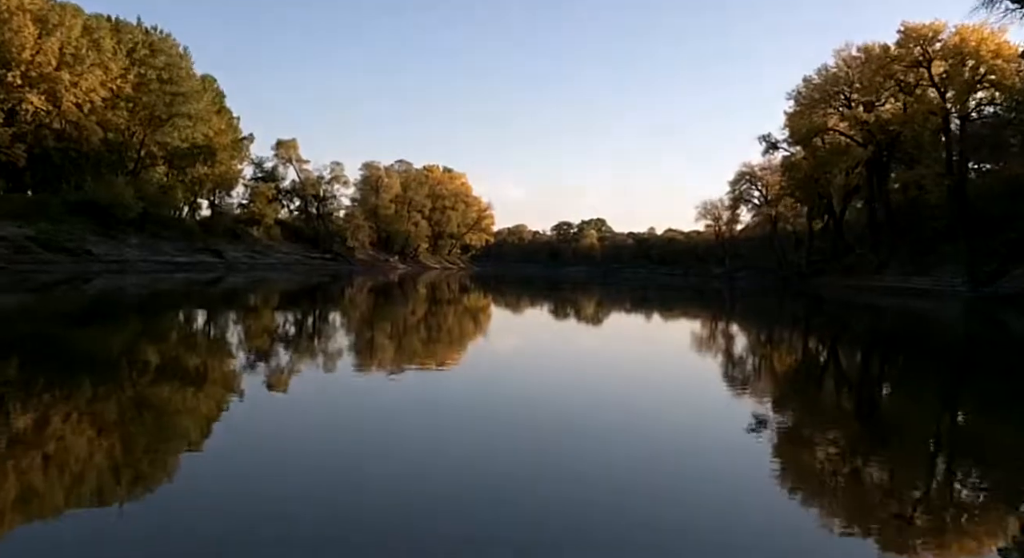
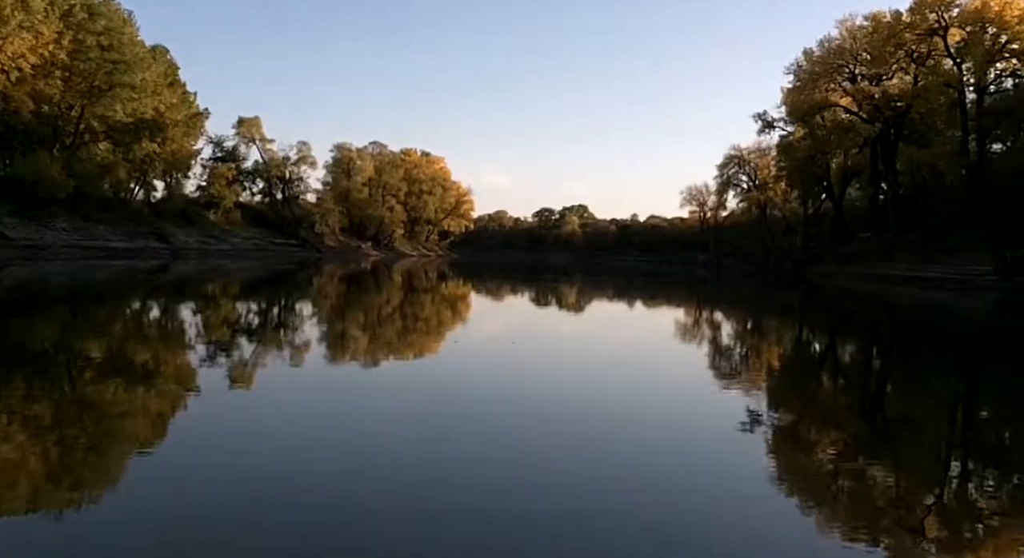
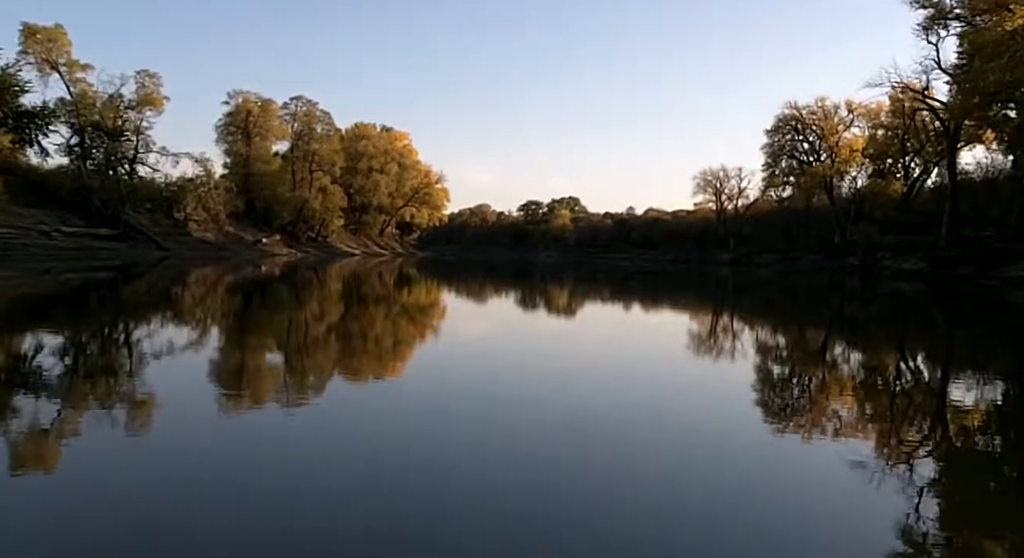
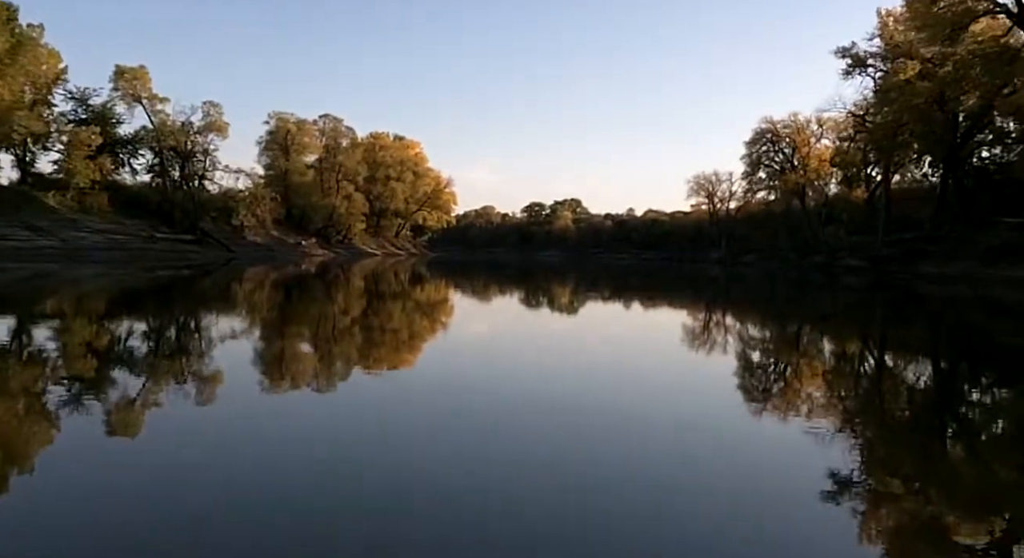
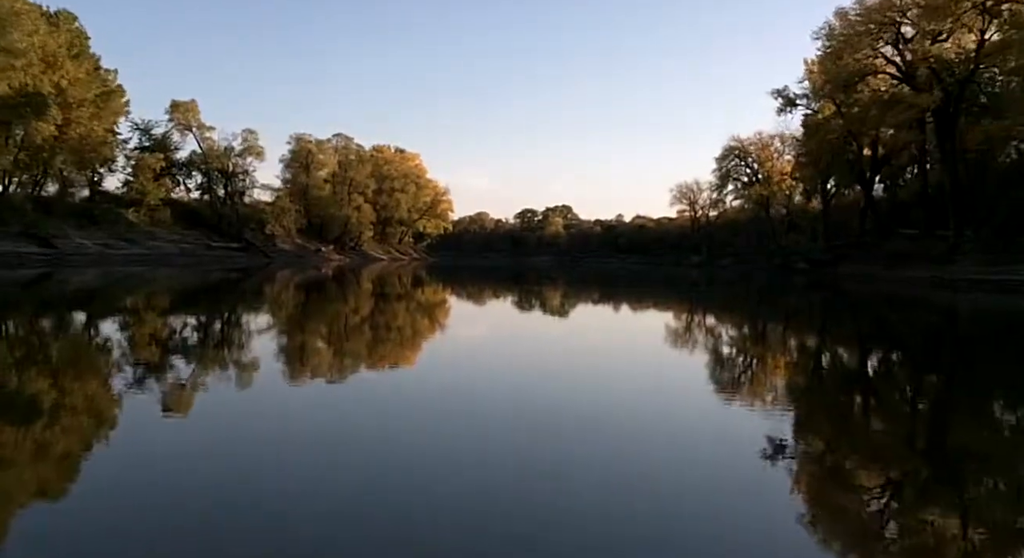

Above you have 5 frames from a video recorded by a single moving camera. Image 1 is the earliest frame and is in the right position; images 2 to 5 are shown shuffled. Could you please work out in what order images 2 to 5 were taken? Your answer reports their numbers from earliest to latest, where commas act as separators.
2, 5, 4, 3
